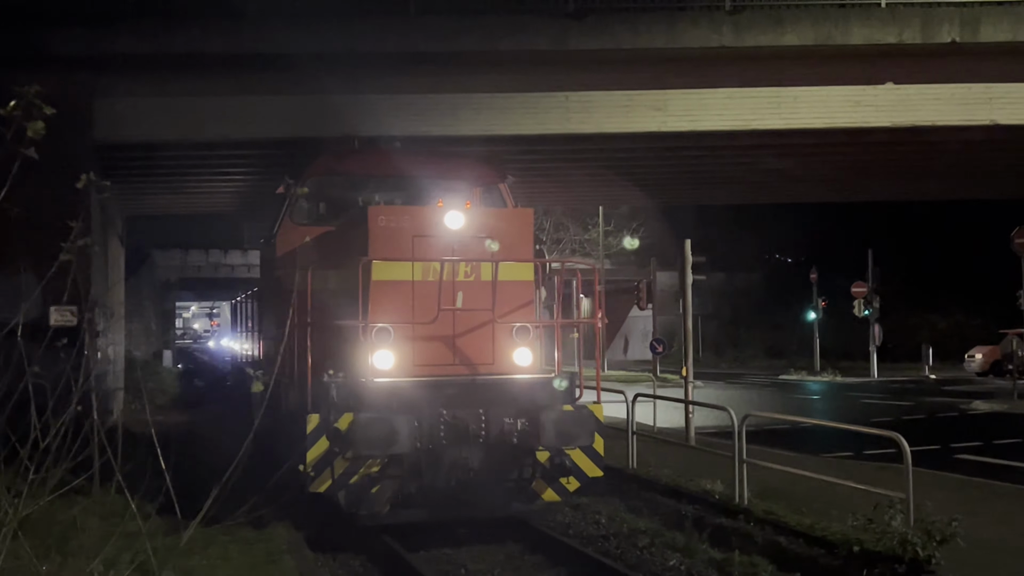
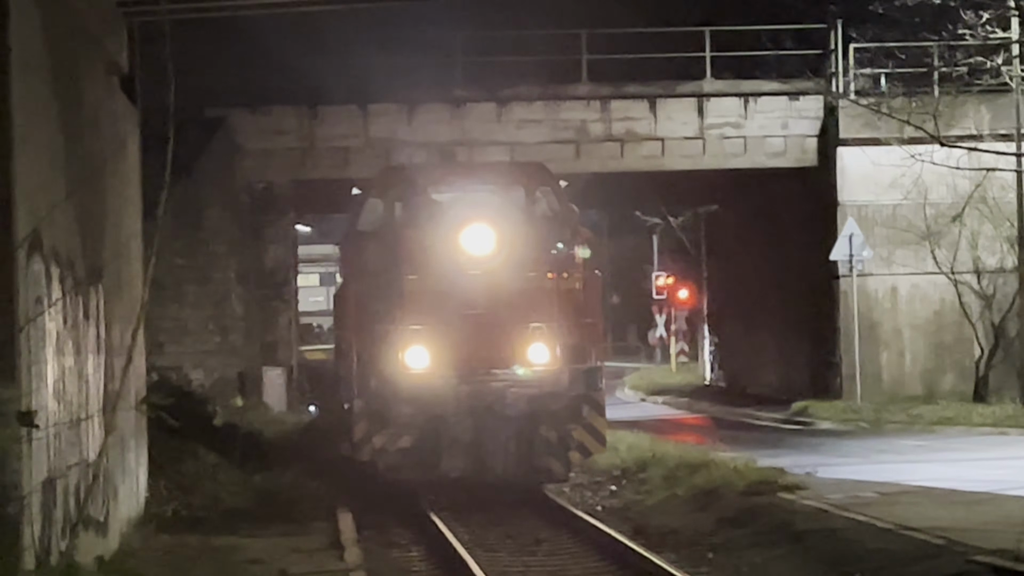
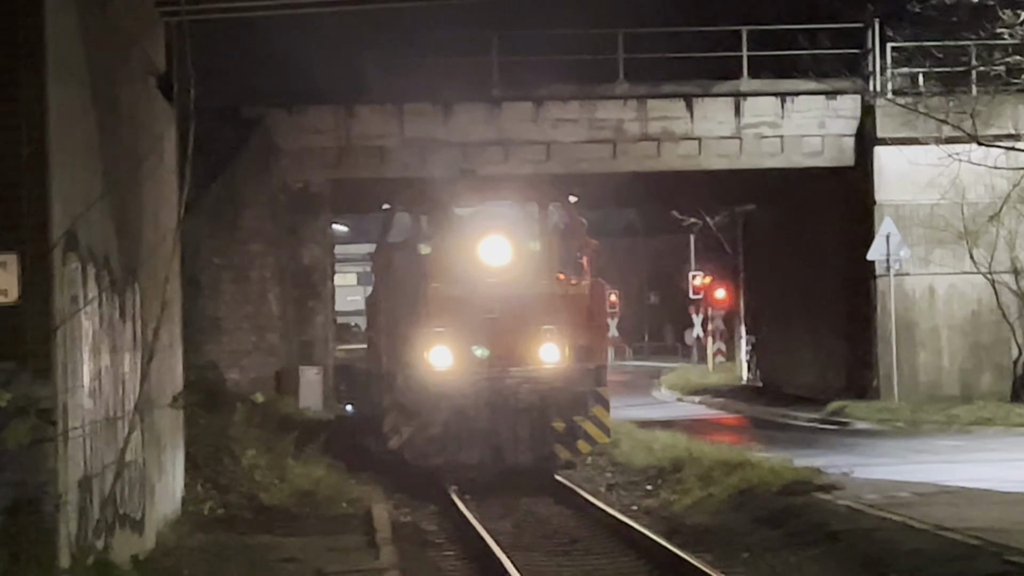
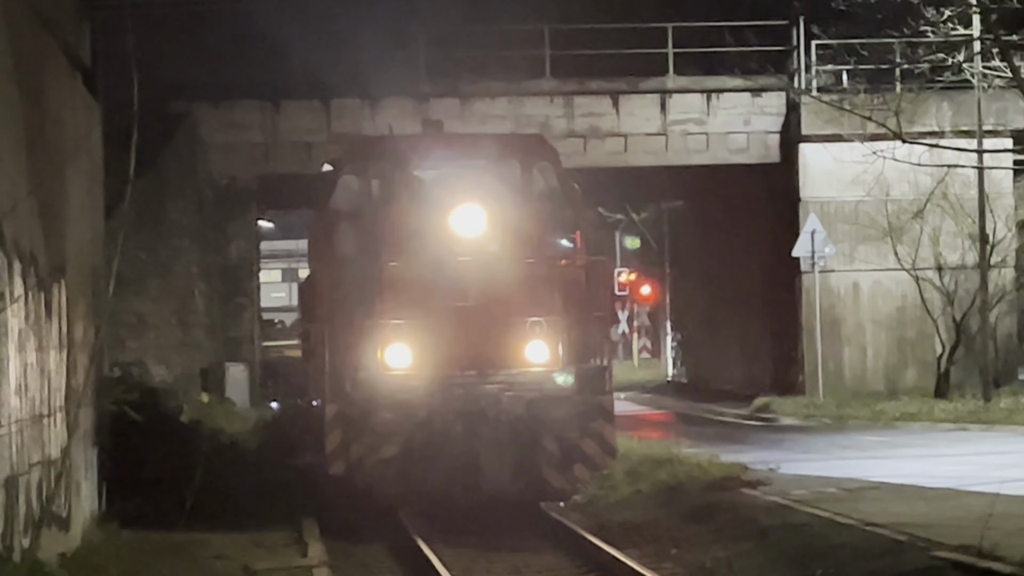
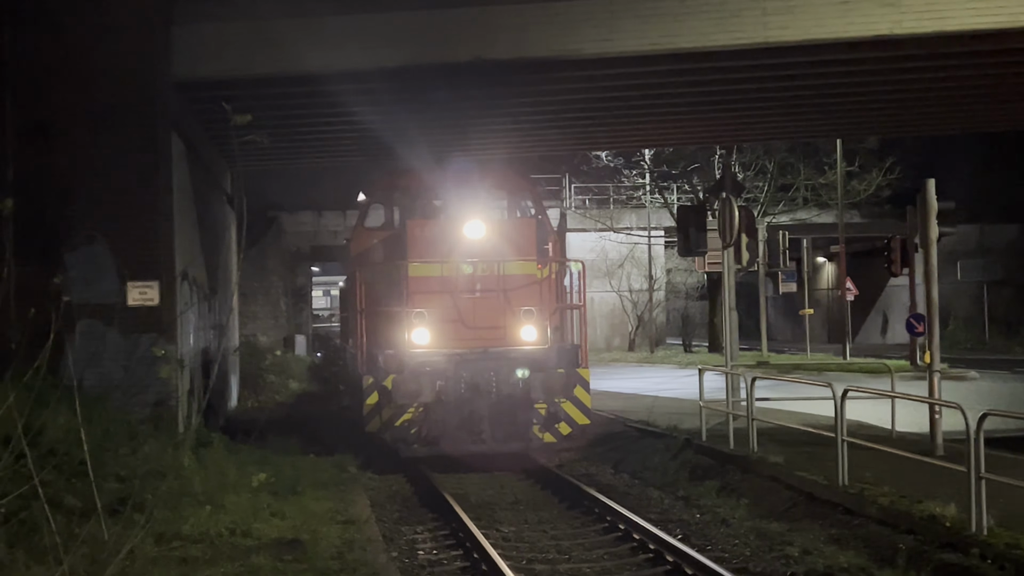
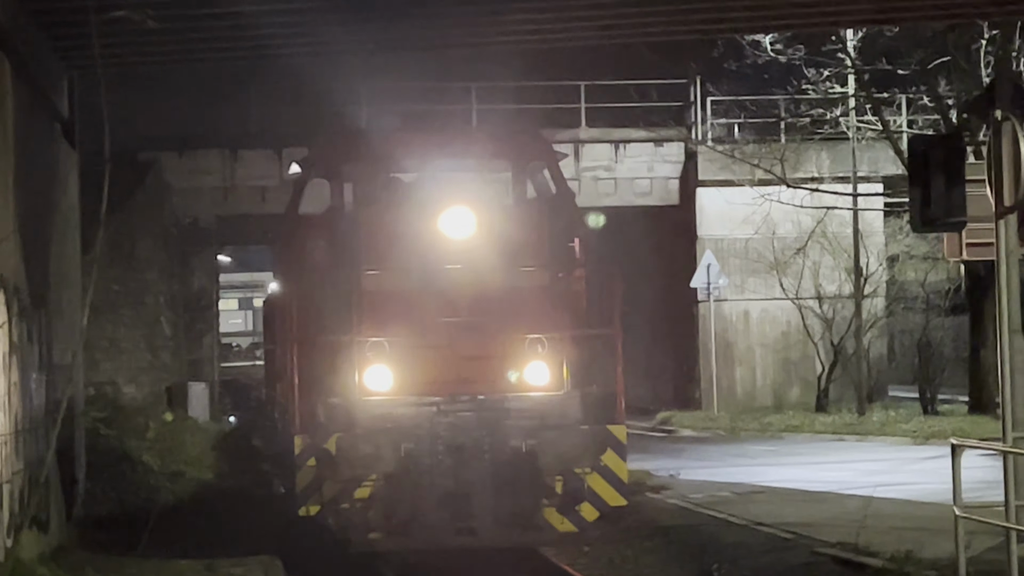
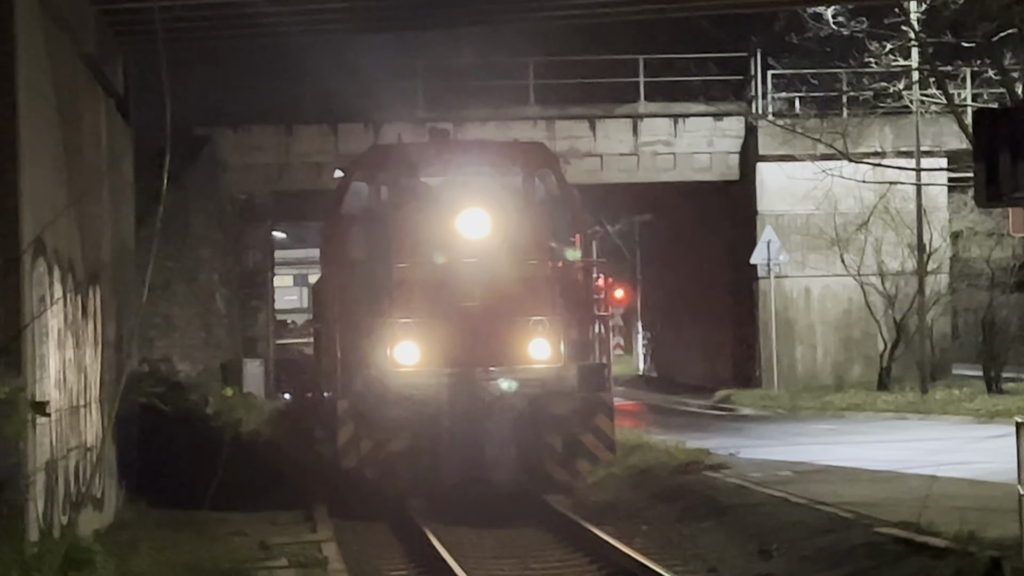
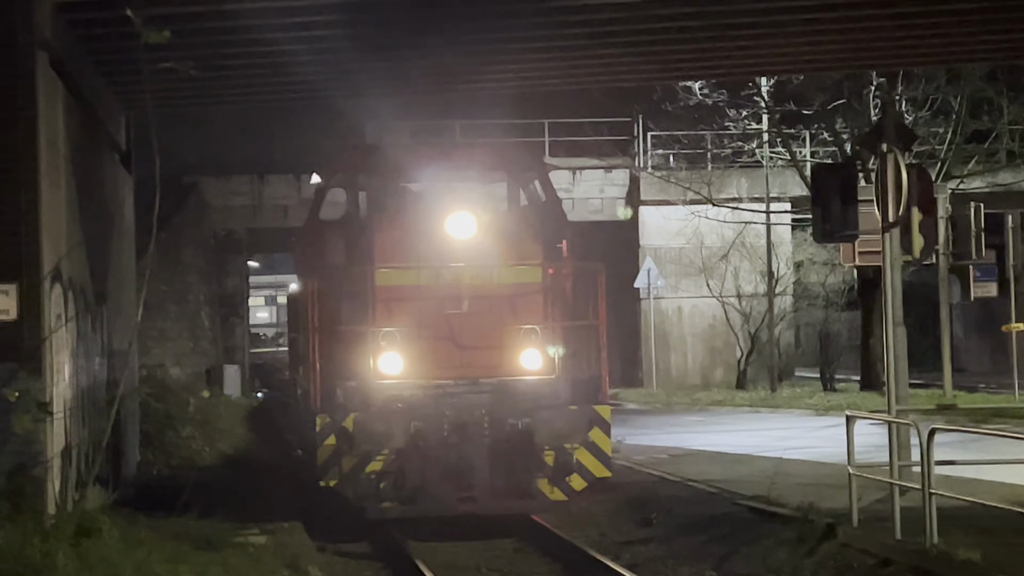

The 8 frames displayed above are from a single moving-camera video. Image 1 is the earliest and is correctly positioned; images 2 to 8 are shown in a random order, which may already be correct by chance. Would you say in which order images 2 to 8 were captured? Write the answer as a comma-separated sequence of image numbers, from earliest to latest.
5, 8, 6, 7, 4, 2, 3
